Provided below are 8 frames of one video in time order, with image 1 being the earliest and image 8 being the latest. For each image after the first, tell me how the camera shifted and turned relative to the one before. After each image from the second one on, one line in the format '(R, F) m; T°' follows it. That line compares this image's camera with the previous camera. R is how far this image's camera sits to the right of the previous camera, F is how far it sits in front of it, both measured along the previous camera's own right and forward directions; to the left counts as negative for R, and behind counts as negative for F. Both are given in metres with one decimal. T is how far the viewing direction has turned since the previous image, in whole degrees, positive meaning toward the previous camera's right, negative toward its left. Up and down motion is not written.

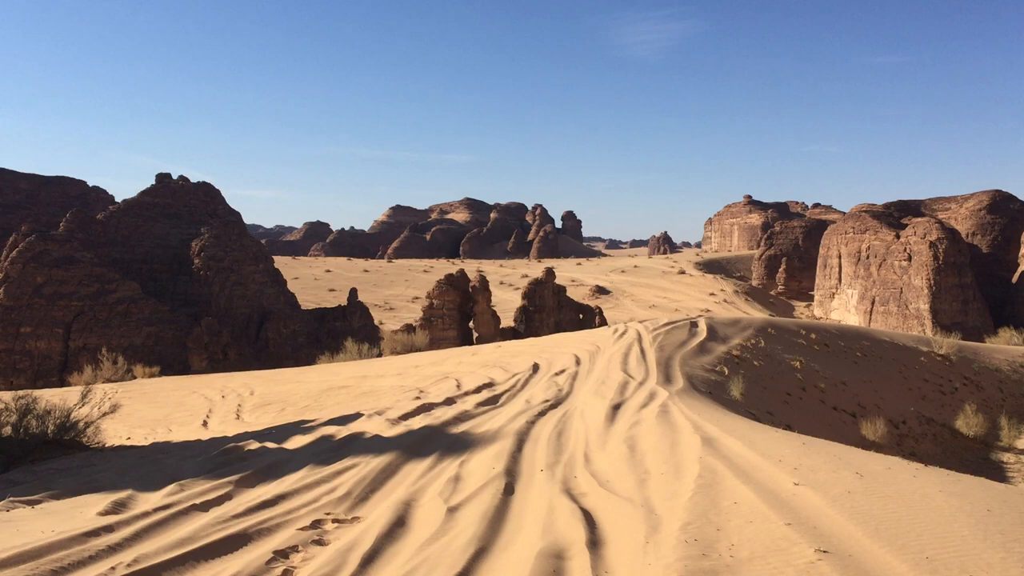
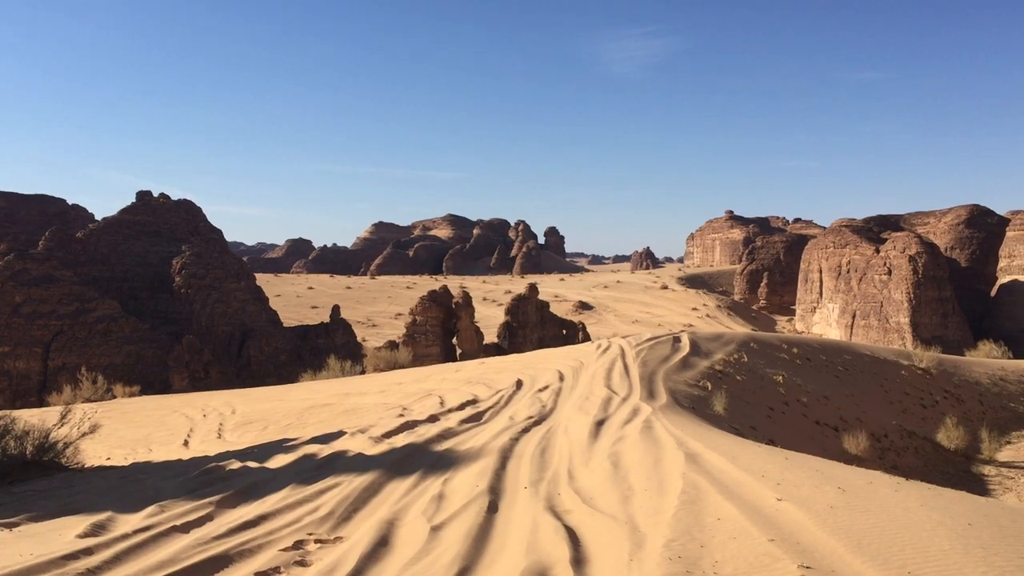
(0.0, 0.0) m; +1°
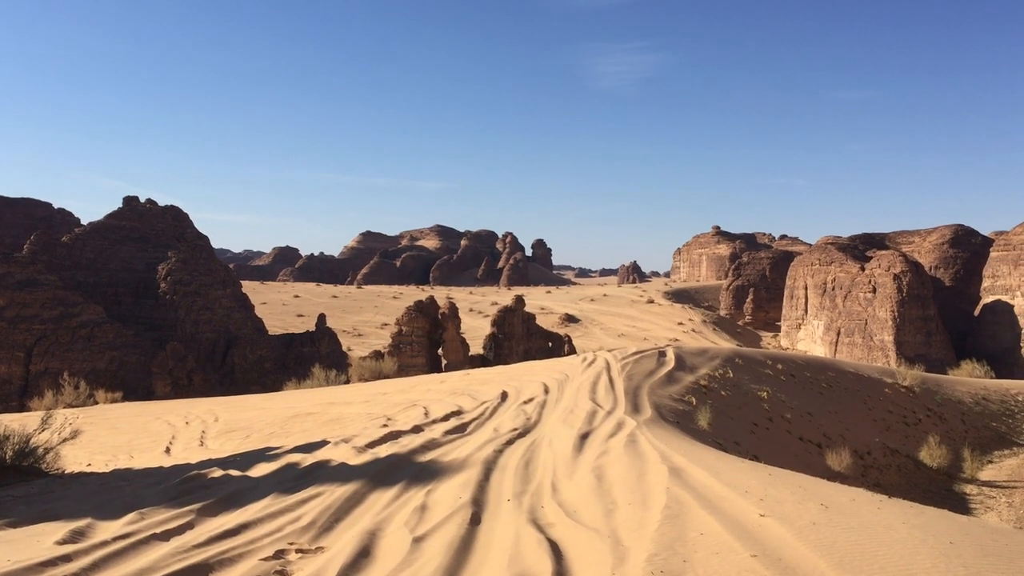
(0.0, 0.0) m; +1°
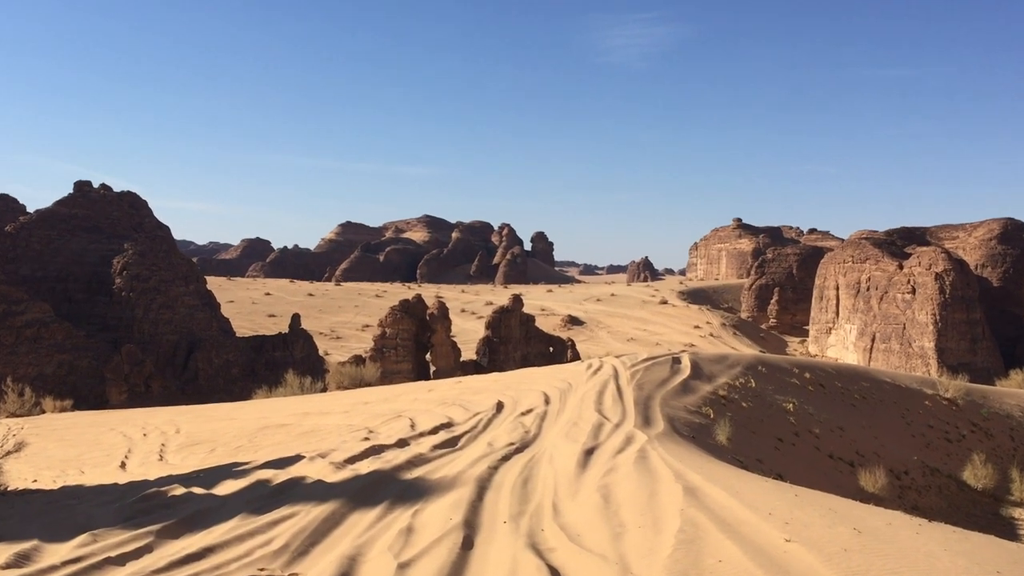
(+0.1, +1.1) m; 0°
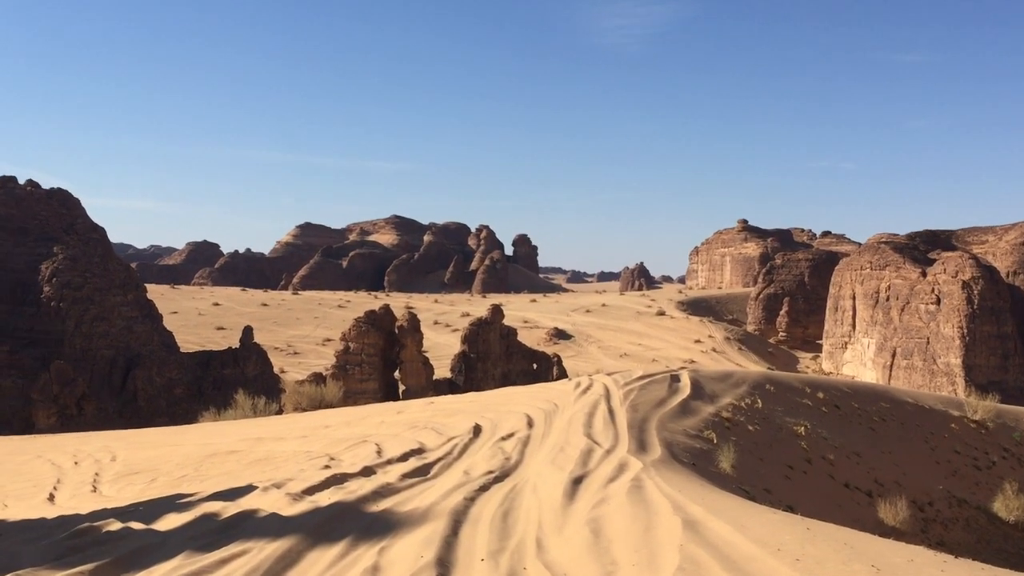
(+0.1, +1.0) m; 0°
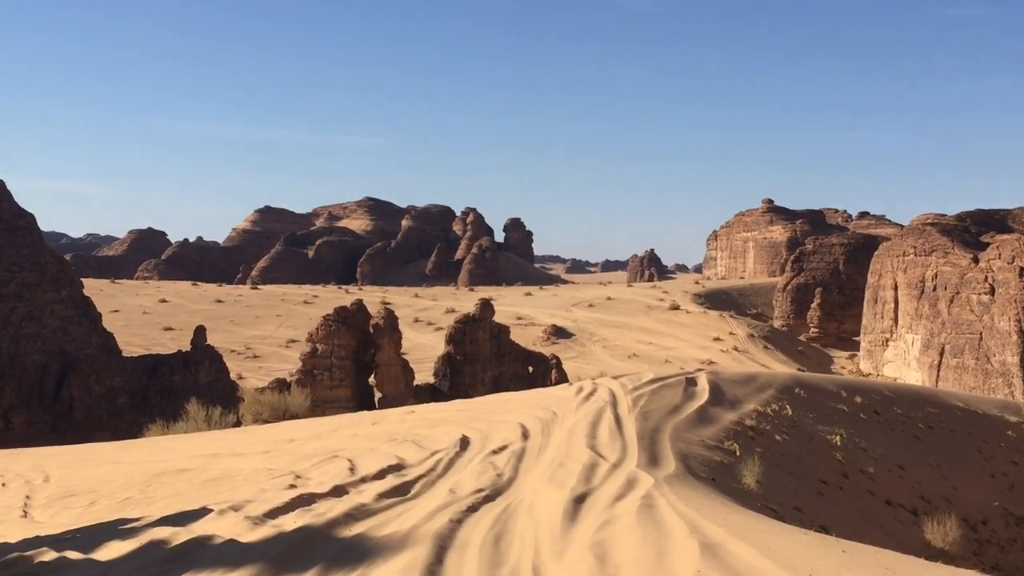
(+0.1, +1.1) m; -1°
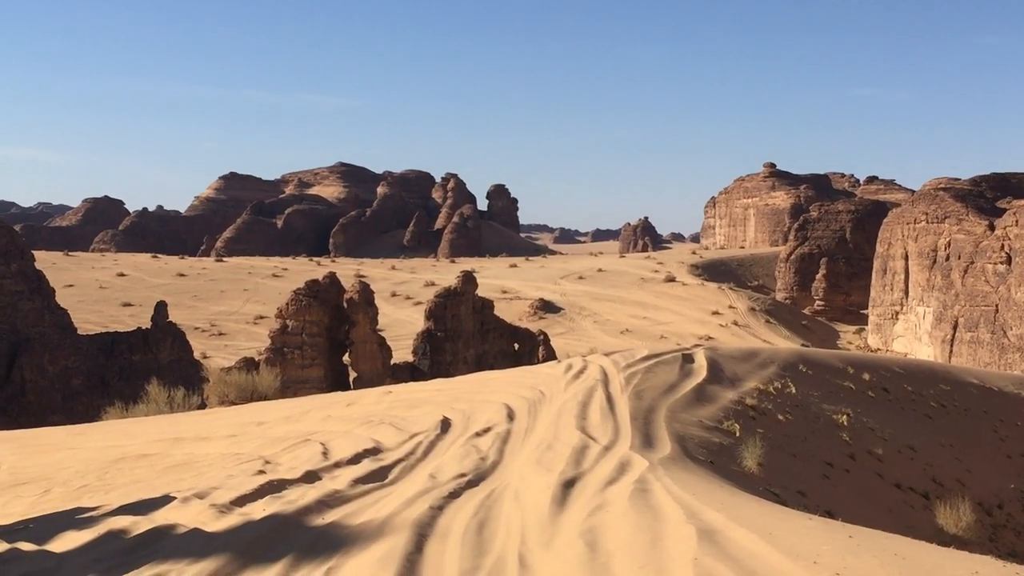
(+0.1, +0.5) m; 0°
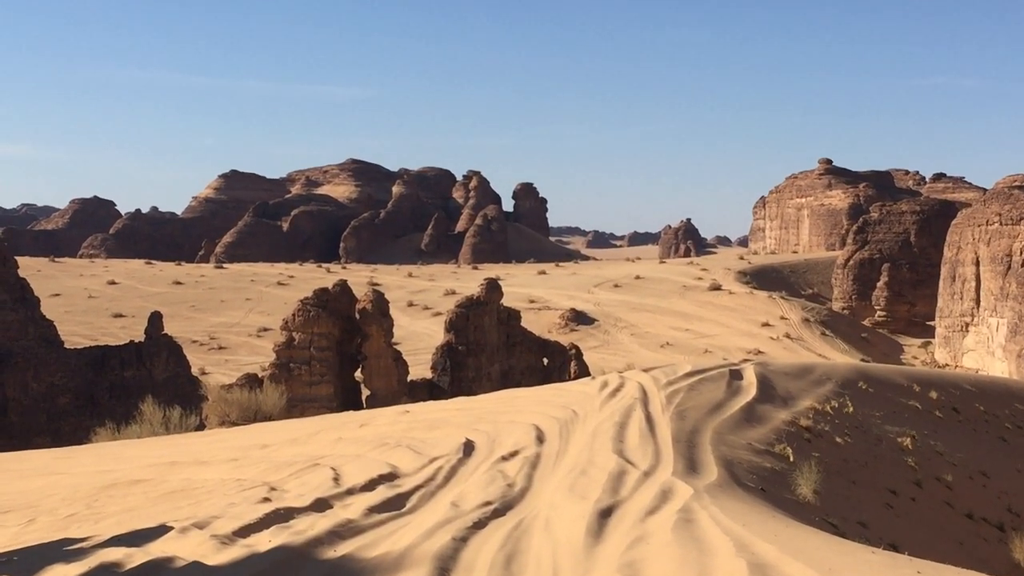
(-0.1, +0.6) m; -1°
